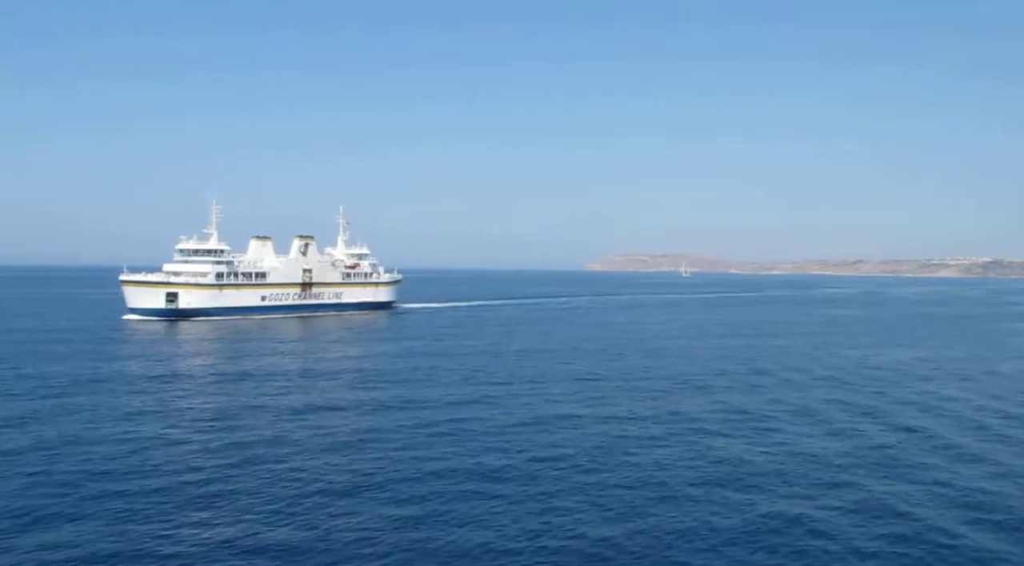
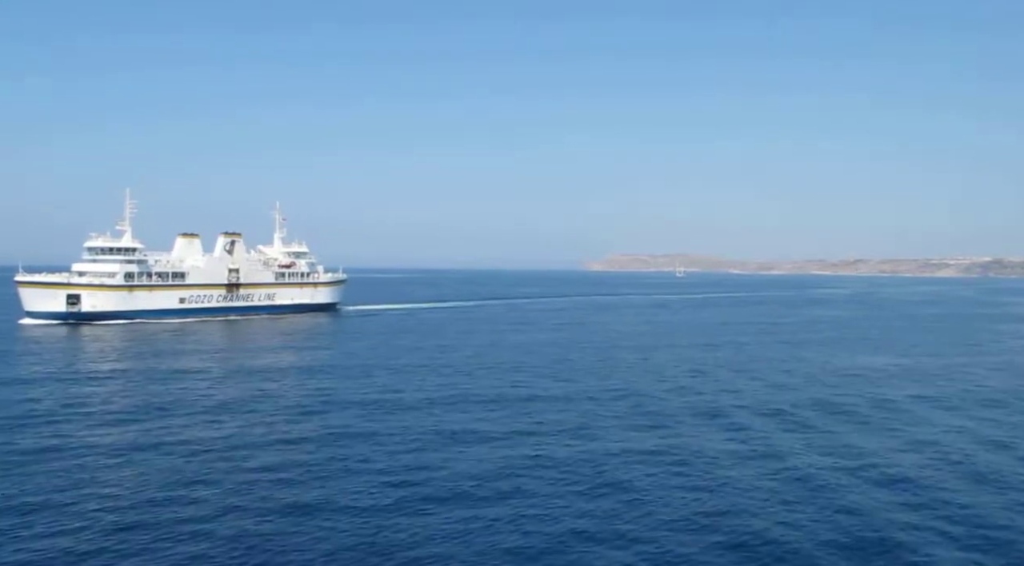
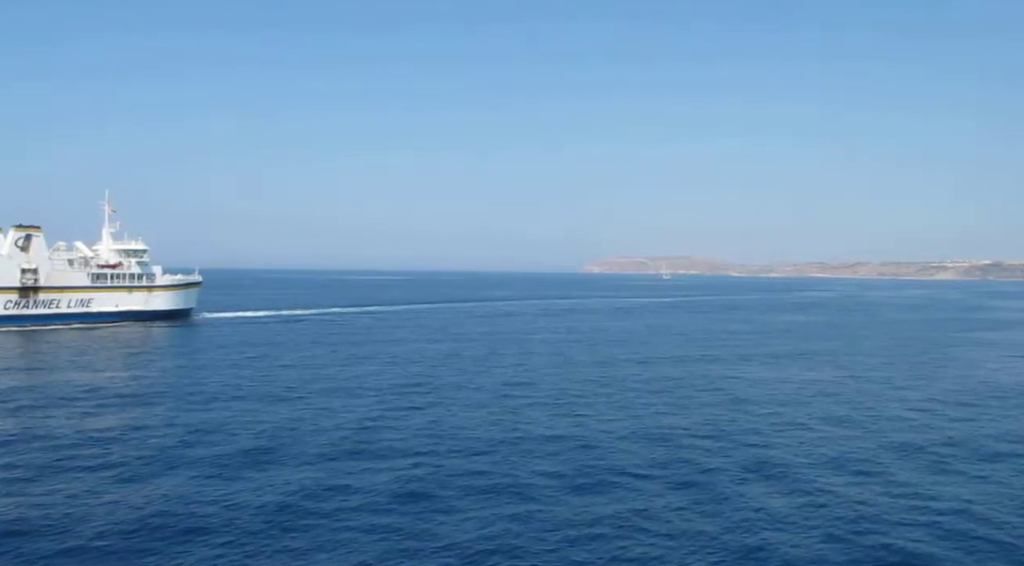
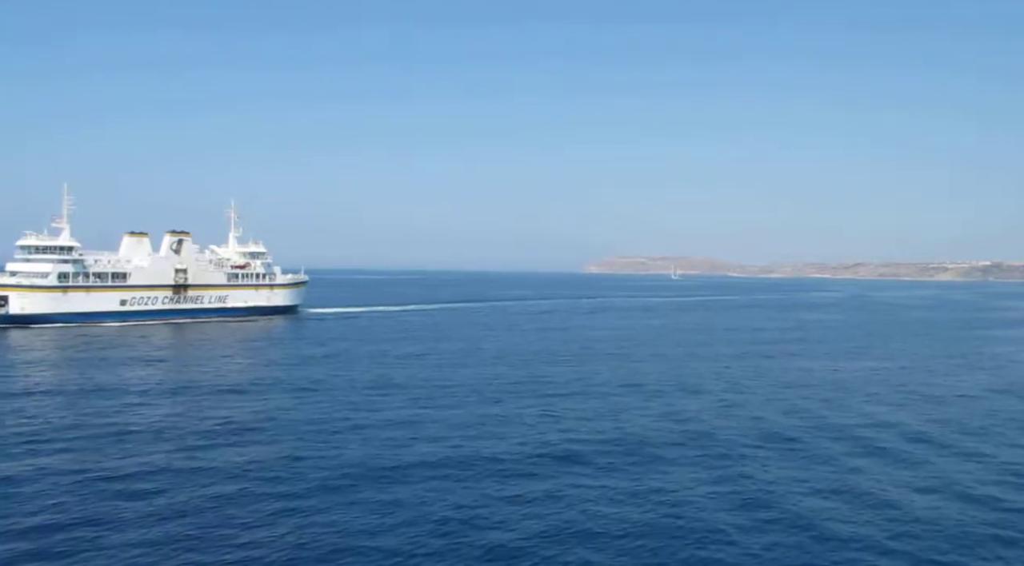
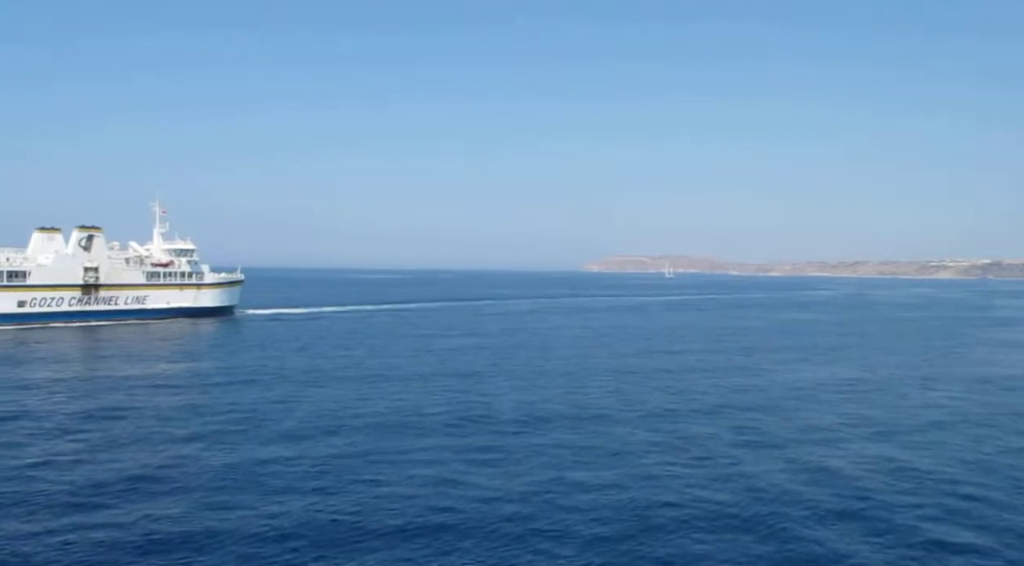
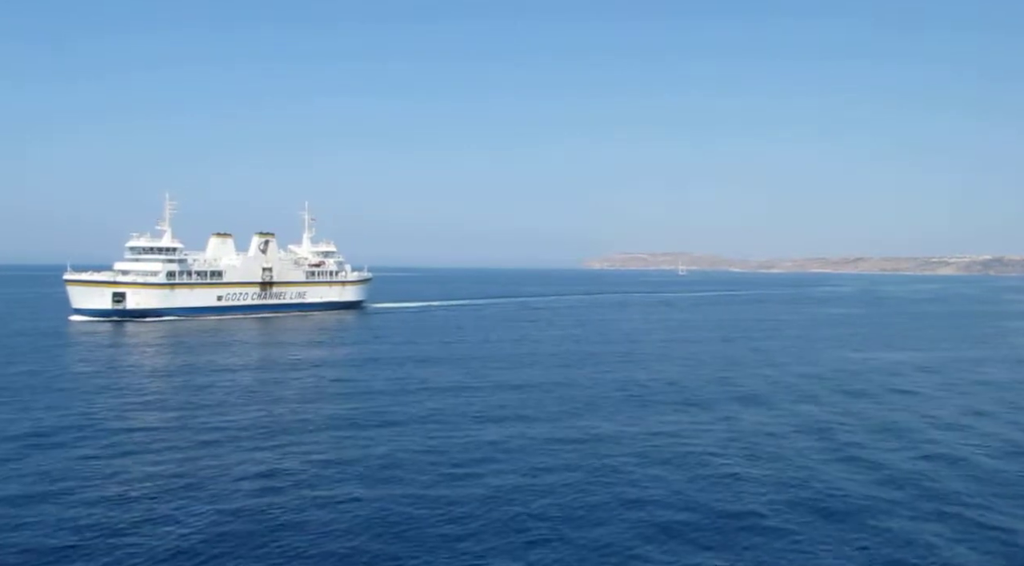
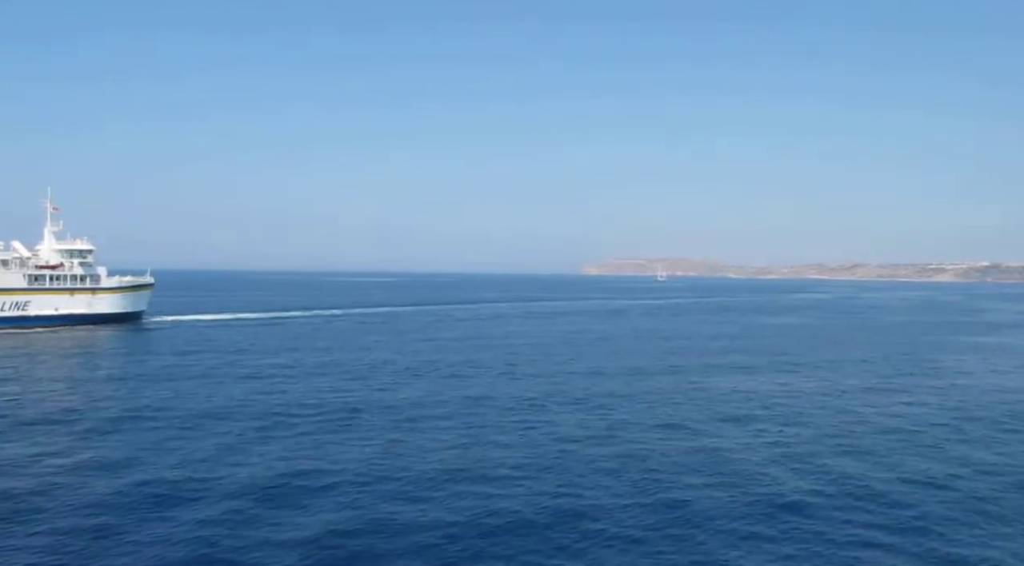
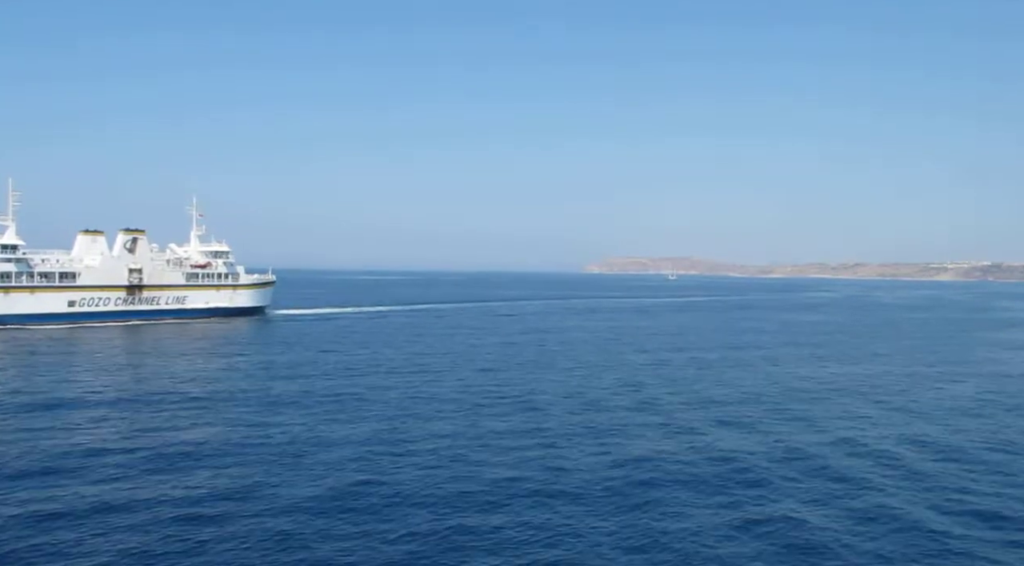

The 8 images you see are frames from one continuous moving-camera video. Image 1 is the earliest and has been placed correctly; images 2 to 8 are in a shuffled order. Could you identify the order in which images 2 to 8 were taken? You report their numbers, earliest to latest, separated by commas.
6, 2, 4, 8, 5, 3, 7
